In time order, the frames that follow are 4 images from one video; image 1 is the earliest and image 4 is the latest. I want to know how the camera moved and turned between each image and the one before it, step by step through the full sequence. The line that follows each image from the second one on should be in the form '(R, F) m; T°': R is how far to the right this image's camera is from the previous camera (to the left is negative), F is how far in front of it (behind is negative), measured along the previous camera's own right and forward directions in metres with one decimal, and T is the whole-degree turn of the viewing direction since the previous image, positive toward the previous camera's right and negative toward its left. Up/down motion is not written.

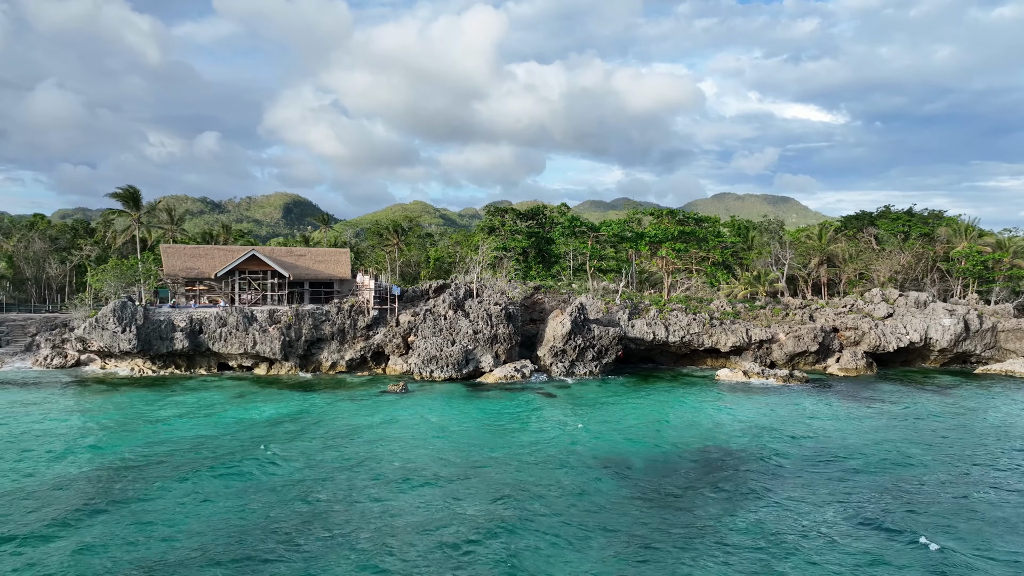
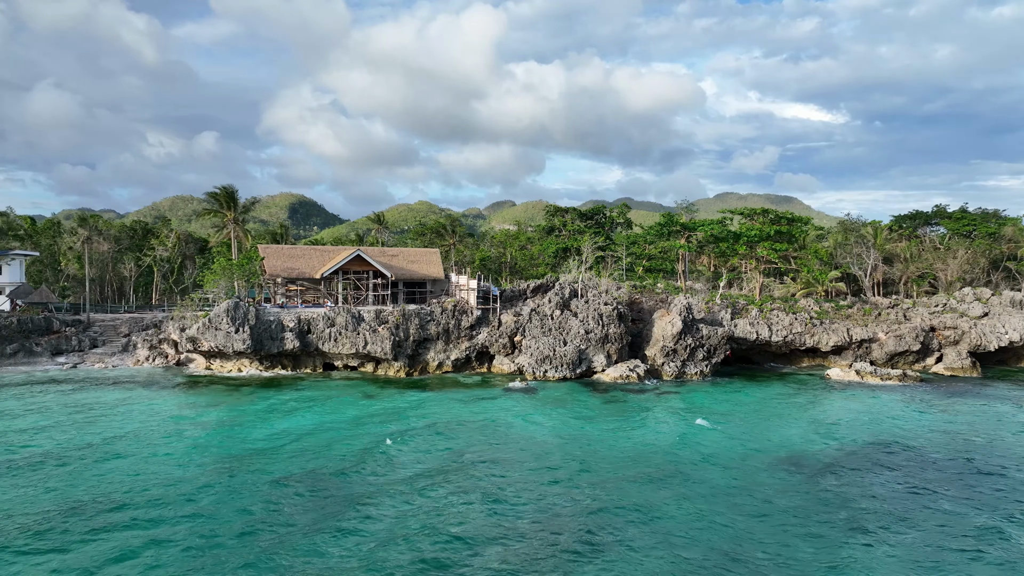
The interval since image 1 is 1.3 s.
(-4.3, -0.2) m; 0°
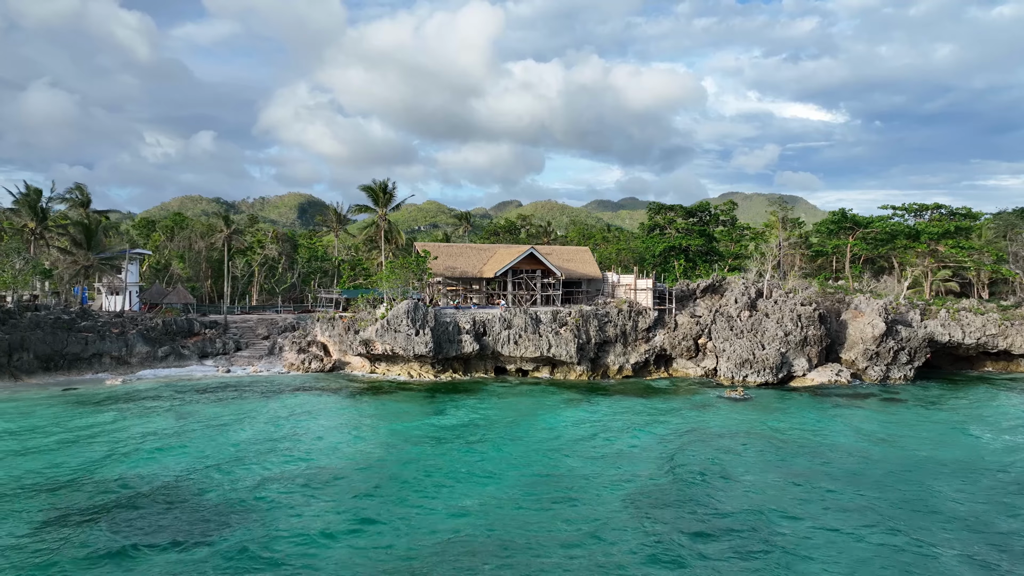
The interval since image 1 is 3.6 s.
(-7.2, +1.4) m; 0°
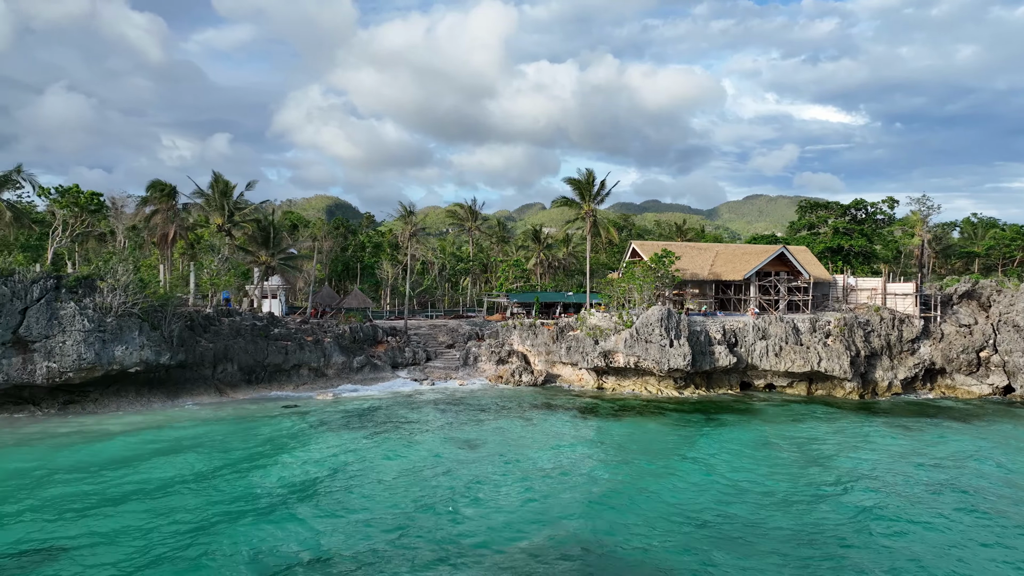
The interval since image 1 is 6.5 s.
(-8.1, +3.2) m; -1°
